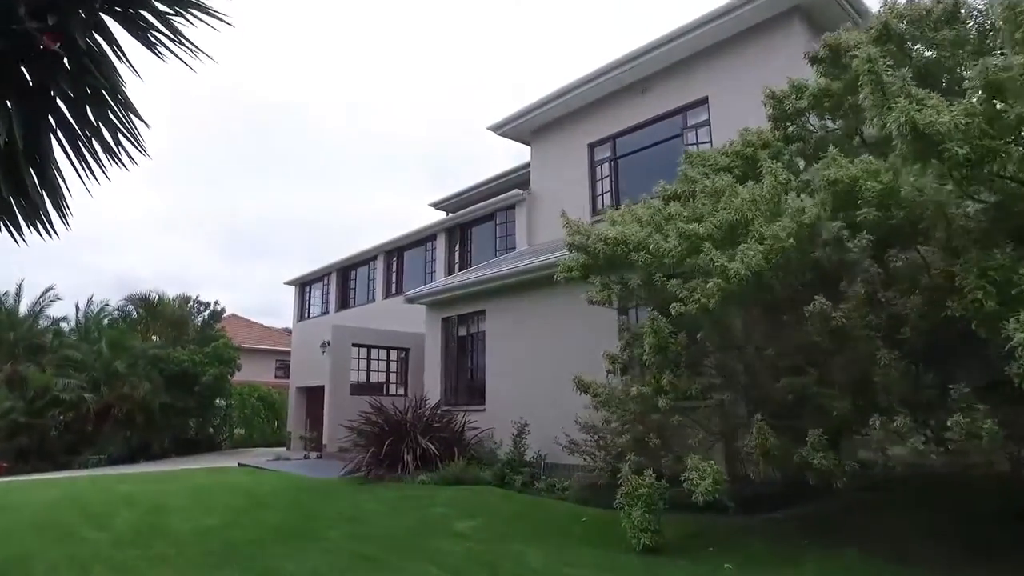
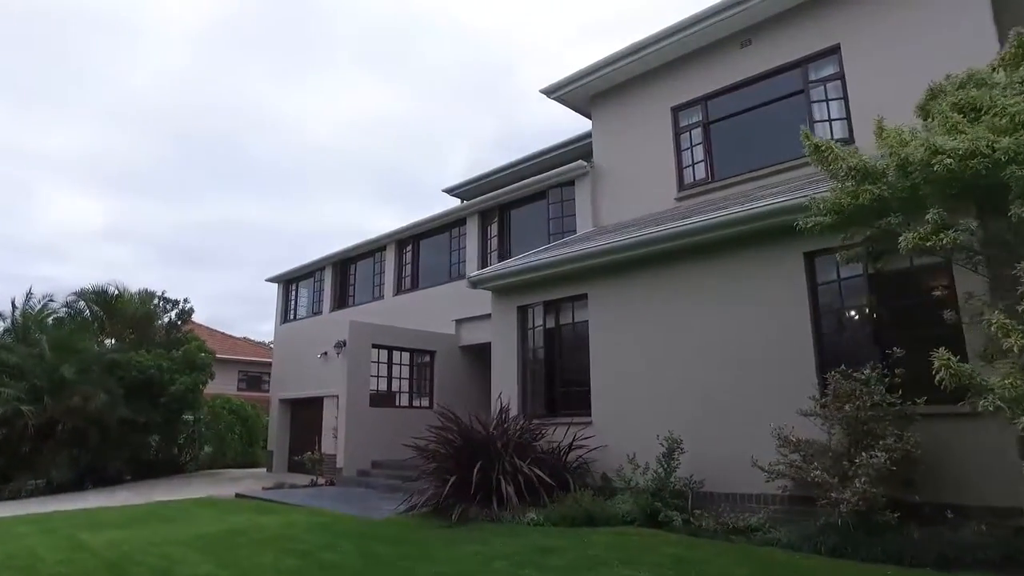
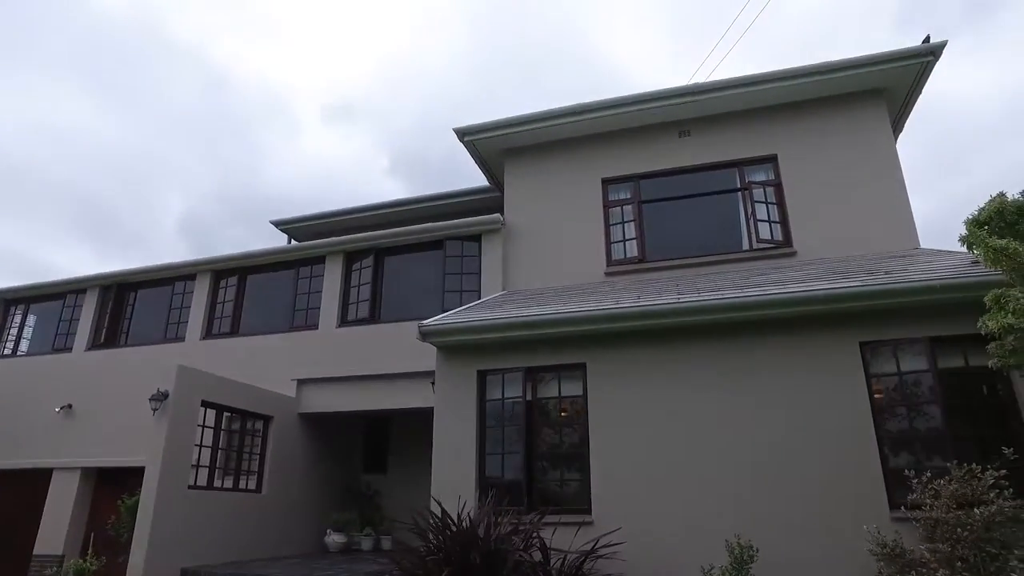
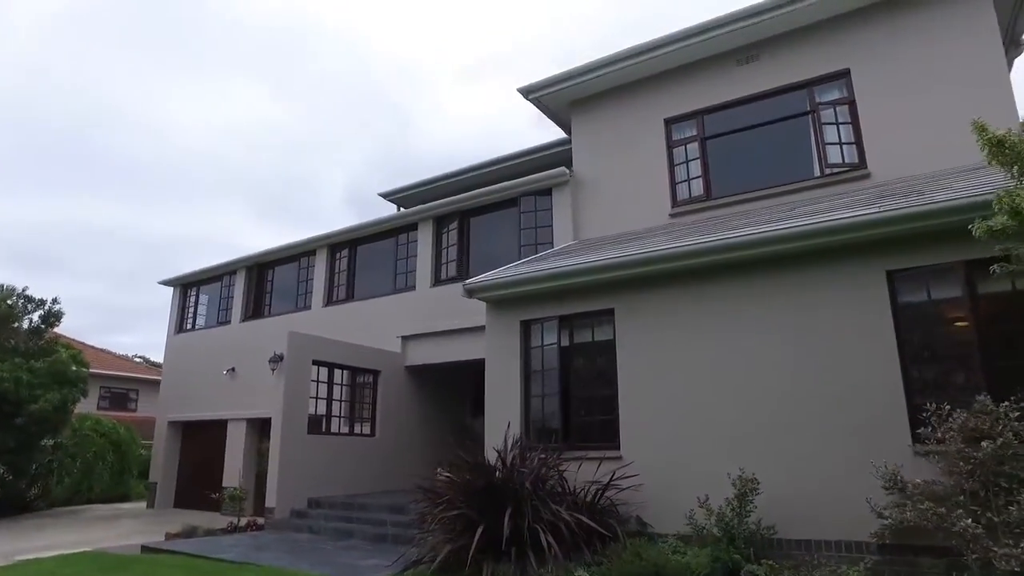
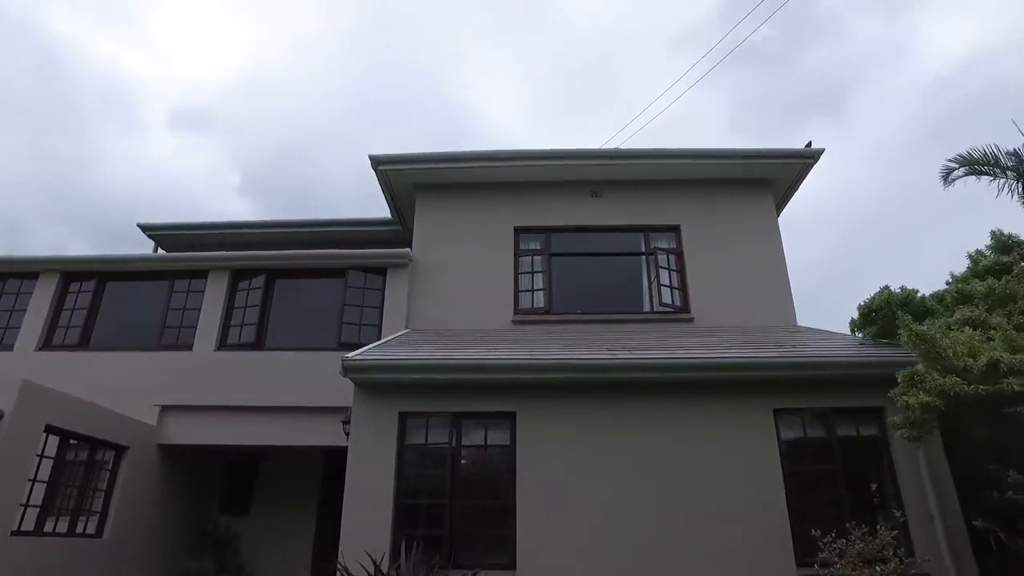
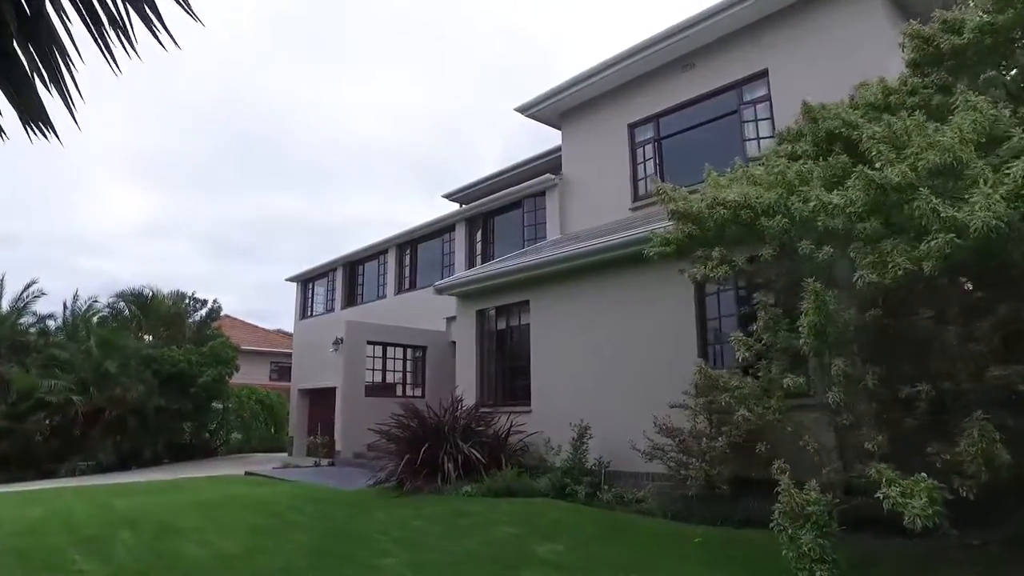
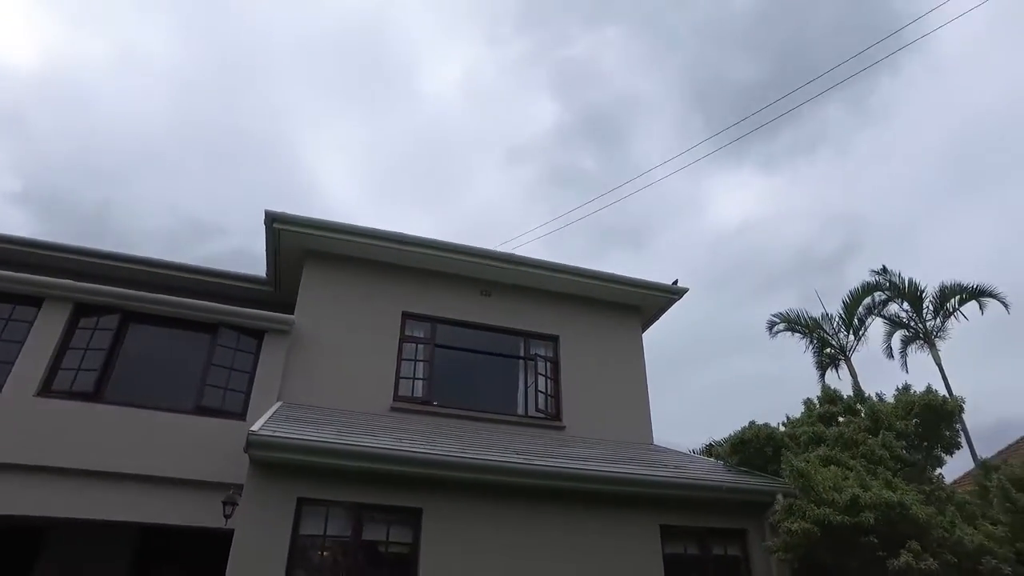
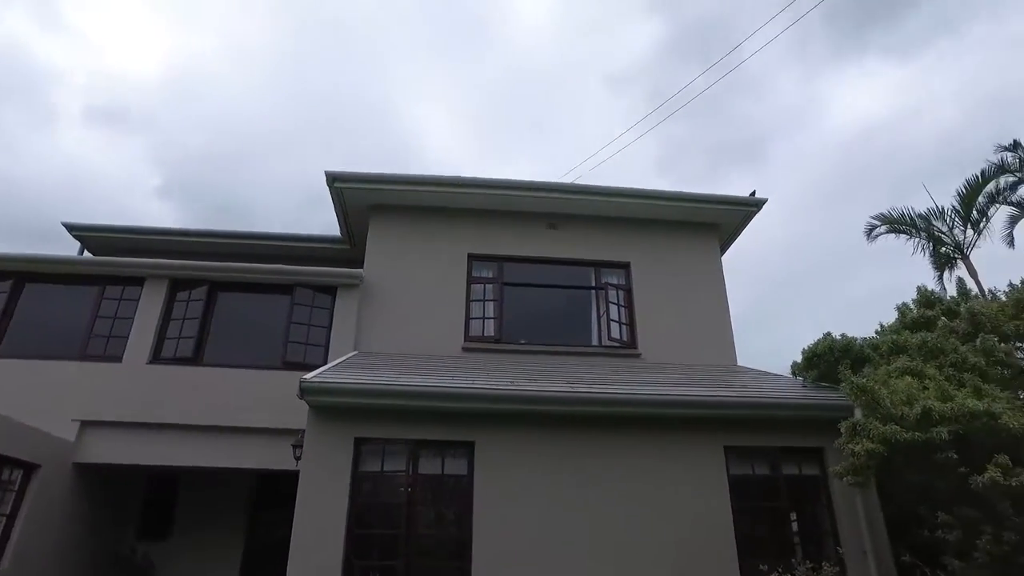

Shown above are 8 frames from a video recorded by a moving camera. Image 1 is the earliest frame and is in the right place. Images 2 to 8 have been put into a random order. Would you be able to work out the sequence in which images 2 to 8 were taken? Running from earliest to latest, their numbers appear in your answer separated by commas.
6, 2, 4, 3, 5, 8, 7
